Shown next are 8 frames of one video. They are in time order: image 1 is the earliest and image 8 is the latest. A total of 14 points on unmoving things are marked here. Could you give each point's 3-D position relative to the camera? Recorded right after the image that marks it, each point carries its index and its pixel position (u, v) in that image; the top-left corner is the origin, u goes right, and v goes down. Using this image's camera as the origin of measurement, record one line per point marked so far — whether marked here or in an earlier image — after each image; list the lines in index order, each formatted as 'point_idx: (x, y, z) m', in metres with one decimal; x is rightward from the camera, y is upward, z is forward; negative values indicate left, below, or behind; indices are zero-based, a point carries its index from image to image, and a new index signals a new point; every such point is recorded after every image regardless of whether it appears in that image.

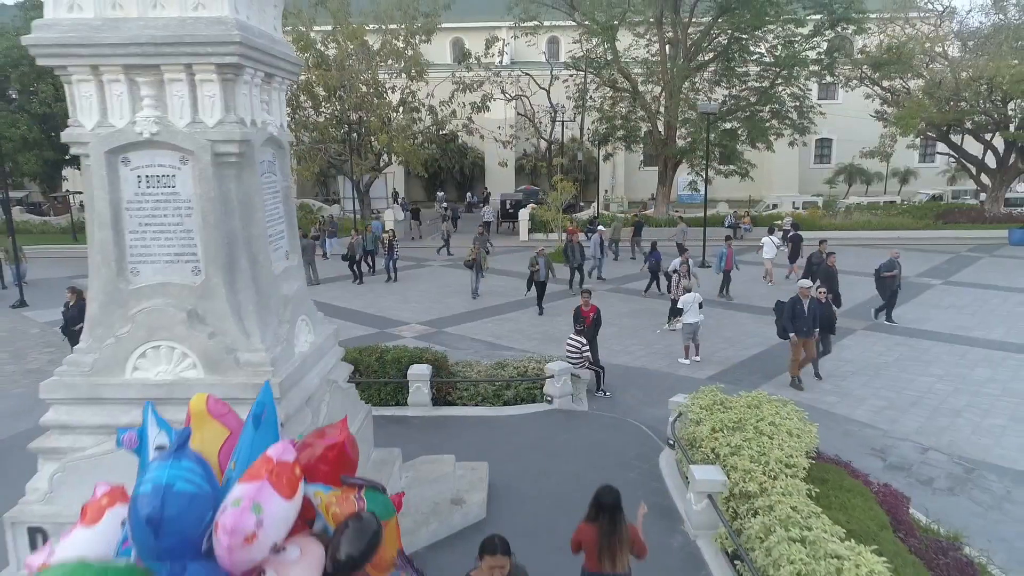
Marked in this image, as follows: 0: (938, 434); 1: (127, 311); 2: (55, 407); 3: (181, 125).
0: (+5.8, -2.0, +9.2) m
1: (-2.6, -0.1, +4.7) m
2: (-3.1, -0.8, +4.7) m
3: (-2.2, +1.1, +4.5) m
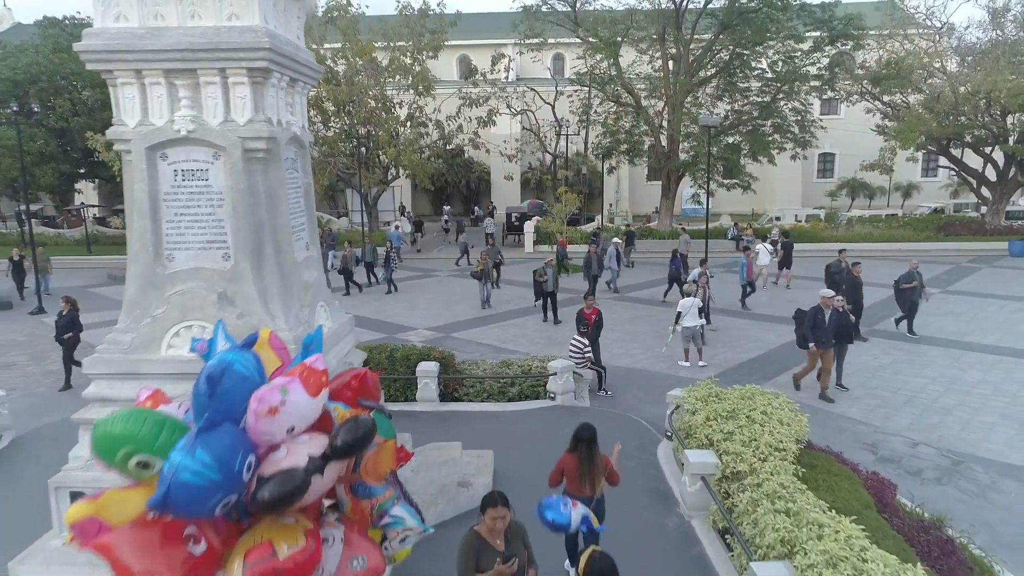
0: (+5.8, -2.0, +9.5) m
1: (-2.6, 0.0, +5.1) m
2: (-3.1, -0.7, +5.1) m
3: (-2.1, +1.2, +4.9) m
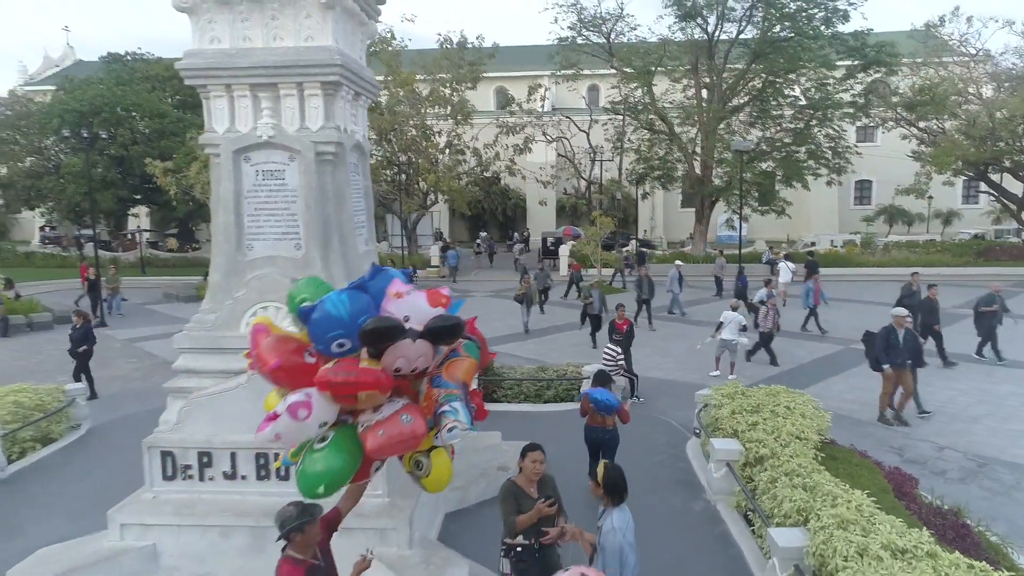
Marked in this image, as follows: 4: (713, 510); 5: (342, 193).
0: (+6.3, -2.1, +9.7) m
1: (-2.3, +0.1, +5.8) m
2: (-2.8, -0.6, +5.8) m
3: (-1.8, +1.3, +5.7) m
4: (+2.0, -2.3, +6.9) m
5: (-1.5, +0.8, +5.8) m
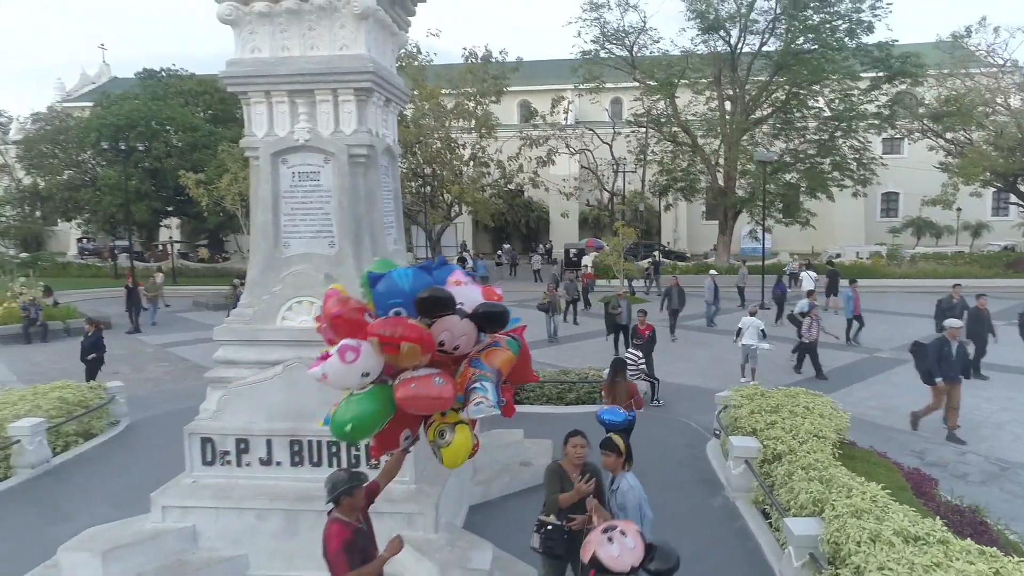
0: (+6.6, -2.2, +9.7) m
1: (-2.1, +0.1, +6.1) m
2: (-2.6, -0.5, +6.1) m
3: (-1.6, +1.4, +6.0) m
4: (+2.3, -2.3, +7.0) m
5: (-1.3, +0.9, +6.1) m
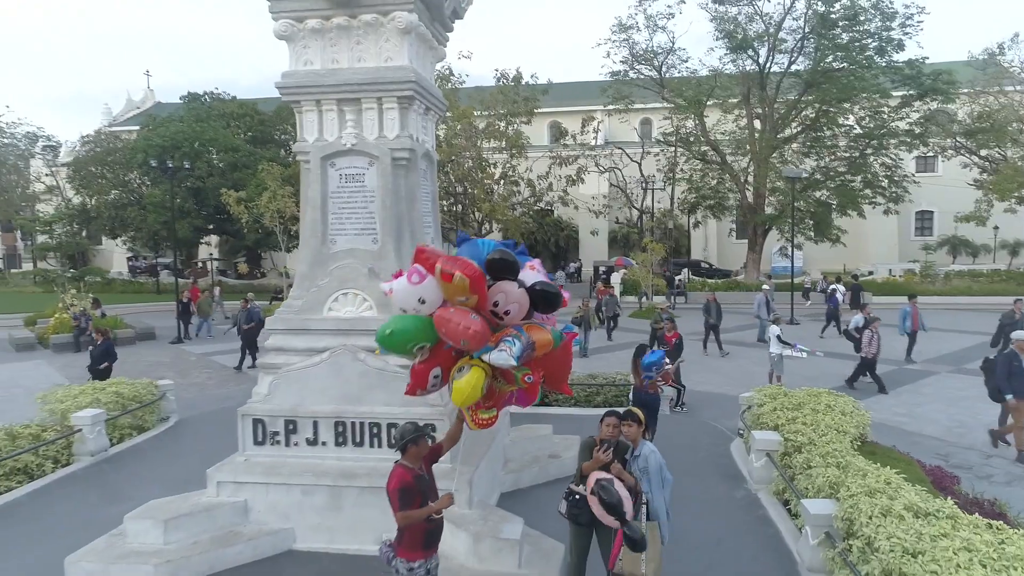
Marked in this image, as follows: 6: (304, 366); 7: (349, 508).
0: (+7.1, -2.3, +9.7) m
1: (-1.8, +0.2, +6.6) m
2: (-2.3, -0.5, +6.6) m
3: (-1.3, +1.4, +6.5) m
4: (+2.6, -2.2, +7.2) m
5: (-1.0, +0.9, +6.6) m
6: (-2.0, -0.7, +6.4) m
7: (-1.4, -2.0, +6.1) m
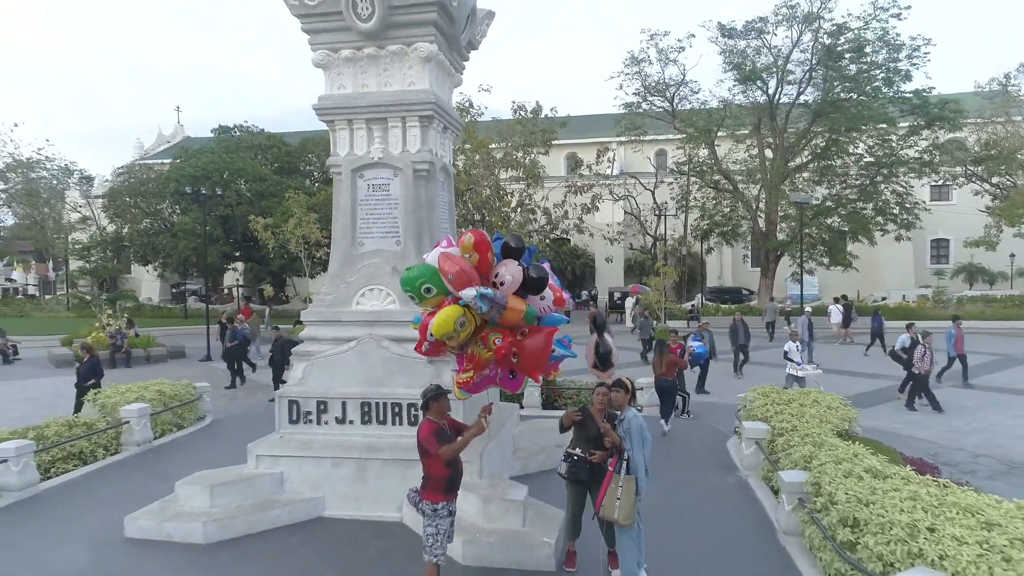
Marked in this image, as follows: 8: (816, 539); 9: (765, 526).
0: (+7.2, -2.4, +10.2) m
1: (-1.7, +0.2, +7.4) m
2: (-2.2, -0.4, +7.4) m
3: (-1.3, +1.5, +7.4) m
4: (+2.7, -2.2, +7.8) m
5: (-0.9, +0.9, +7.5) m
6: (-1.9, -0.7, +7.2) m
7: (-1.4, -1.9, +6.8) m
8: (+2.5, -2.1, +5.6) m
9: (+2.5, -2.3, +6.6) m
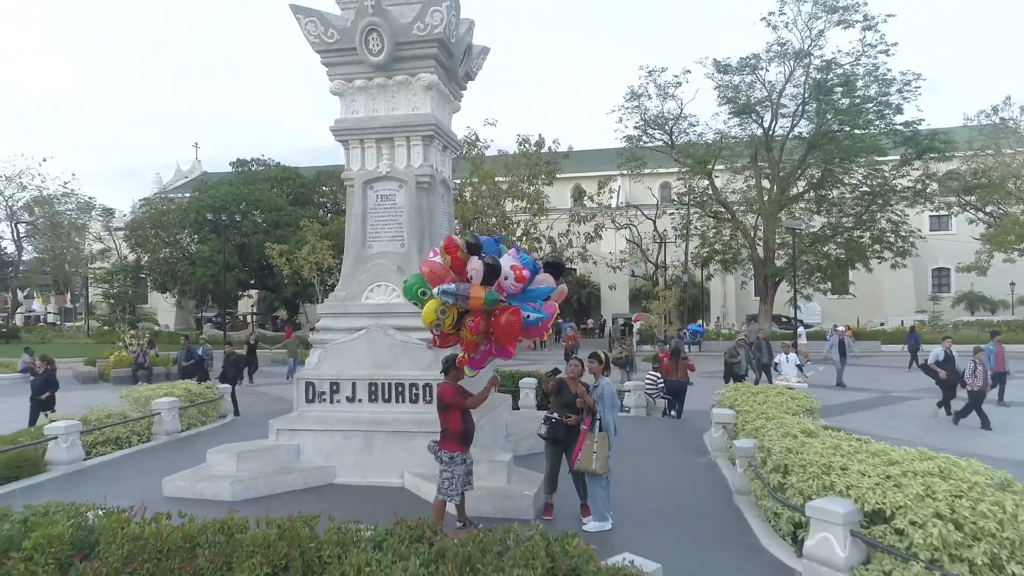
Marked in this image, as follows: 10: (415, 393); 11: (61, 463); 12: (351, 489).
0: (+7.1, -2.5, +11.0) m
1: (-1.8, +0.3, +8.5) m
2: (-2.4, -0.4, +8.5) m
3: (-1.4, +1.5, +8.5) m
4: (+2.6, -2.2, +8.7) m
5: (-1.0, +1.0, +8.5) m
6: (-2.0, -0.6, +8.2) m
7: (-1.5, -1.8, +7.7) m
8: (+2.3, -1.9, +6.5) m
9: (+2.3, -2.3, +7.5) m
10: (-1.1, -1.2, +7.9) m
11: (-5.8, -2.3, +8.7) m
12: (-1.8, -2.2, +7.5) m
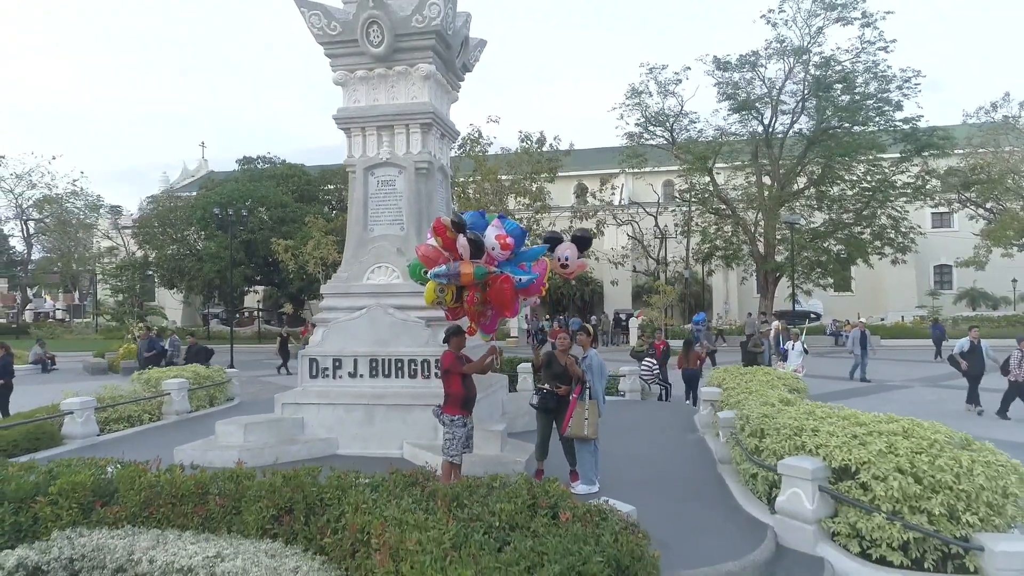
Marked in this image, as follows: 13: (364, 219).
0: (+7.1, -2.3, +11.3) m
1: (-1.9, +0.5, +8.9) m
2: (-2.4, -0.1, +8.9) m
3: (-1.4, +1.7, +8.8) m
4: (+2.5, -2.0, +9.0) m
5: (-1.1, +1.2, +8.9) m
6: (-2.1, -0.4, +8.6) m
7: (-1.6, -1.6, +8.1) m
8: (+2.3, -1.7, +6.8) m
9: (+2.3, -2.0, +7.8) m
10: (-1.2, -1.0, +8.3) m
11: (-5.9, -2.0, +9.1) m
12: (-1.9, -2.0, +7.9) m
13: (-1.9, +0.9, +8.9) m
